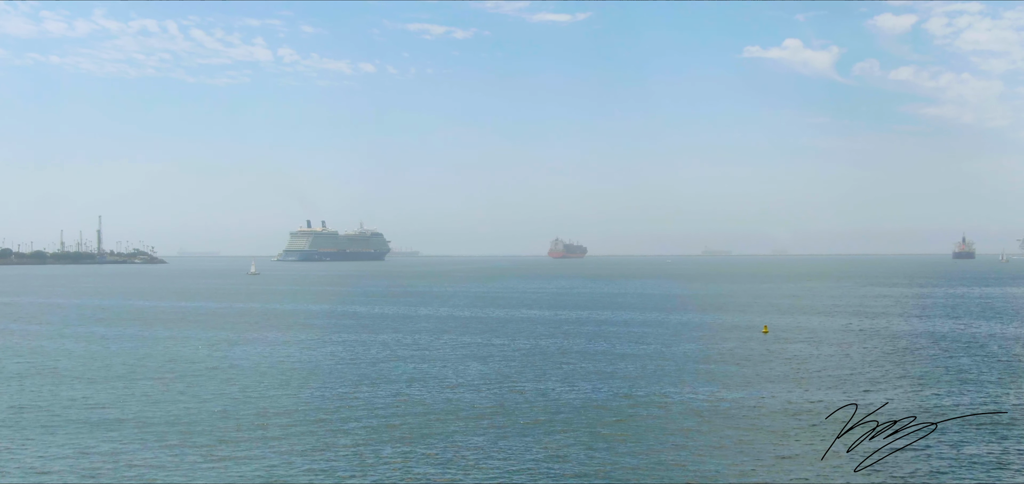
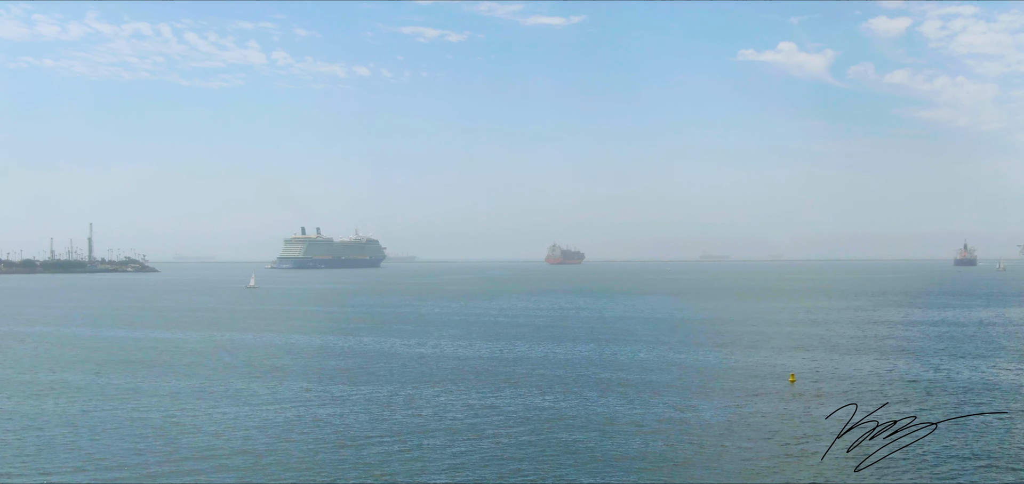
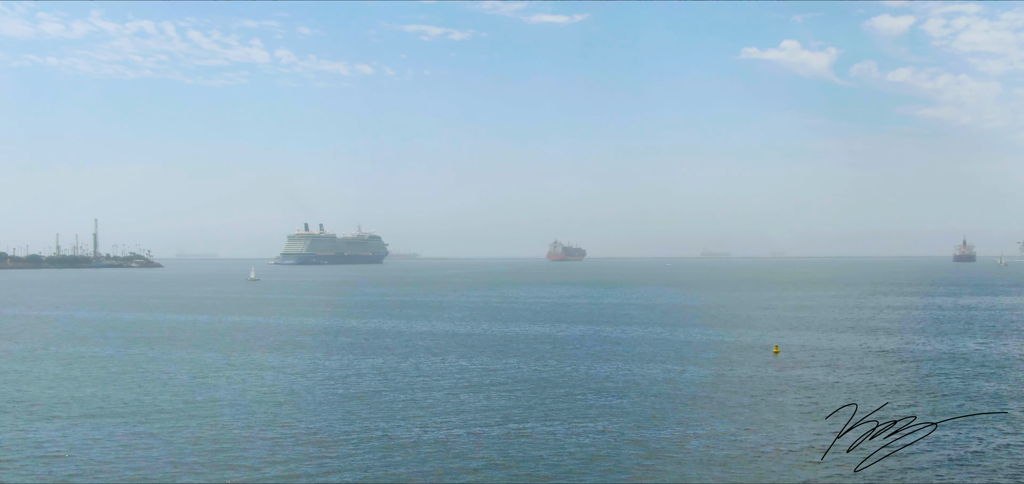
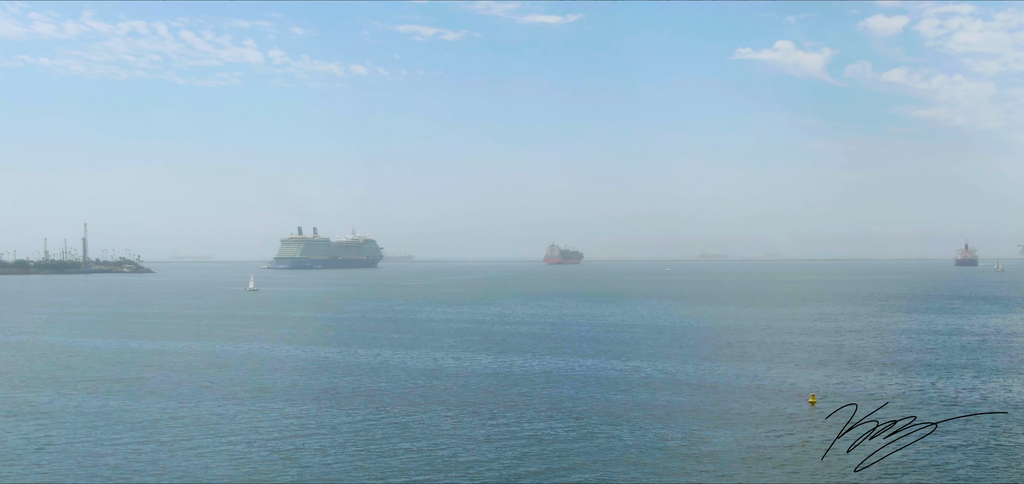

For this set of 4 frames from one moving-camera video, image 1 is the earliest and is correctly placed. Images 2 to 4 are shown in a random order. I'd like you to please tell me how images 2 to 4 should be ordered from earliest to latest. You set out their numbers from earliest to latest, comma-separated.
3, 2, 4
